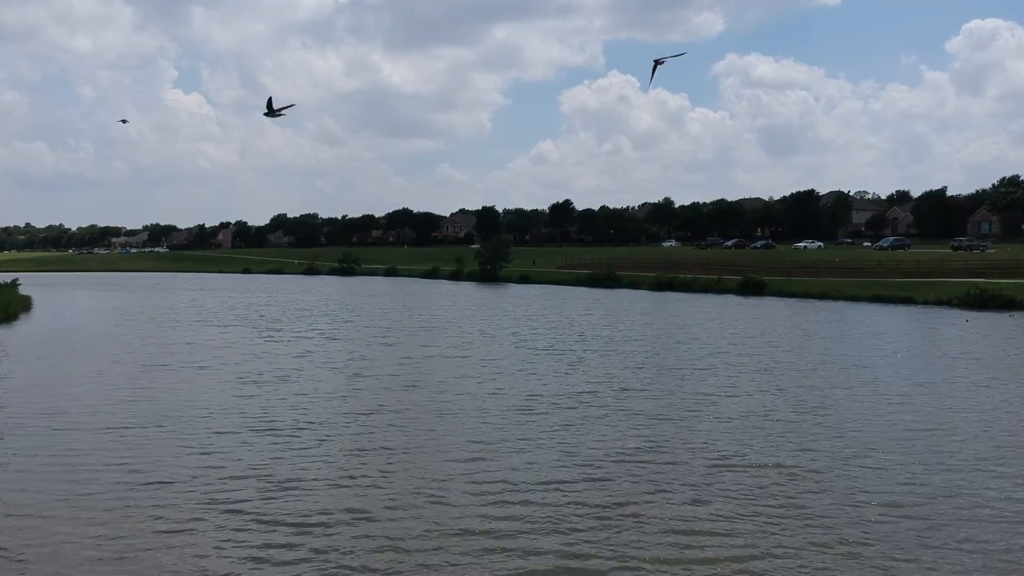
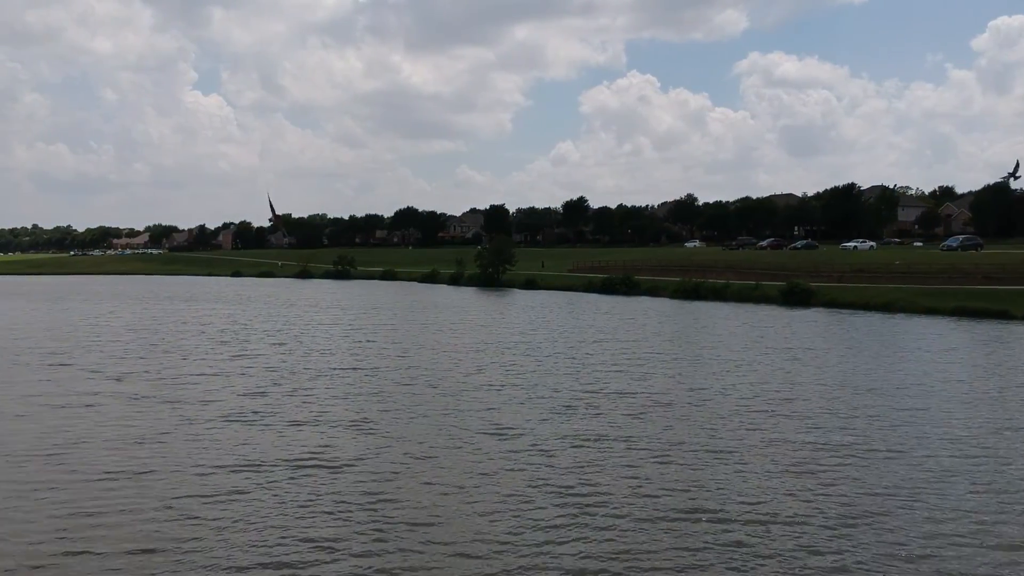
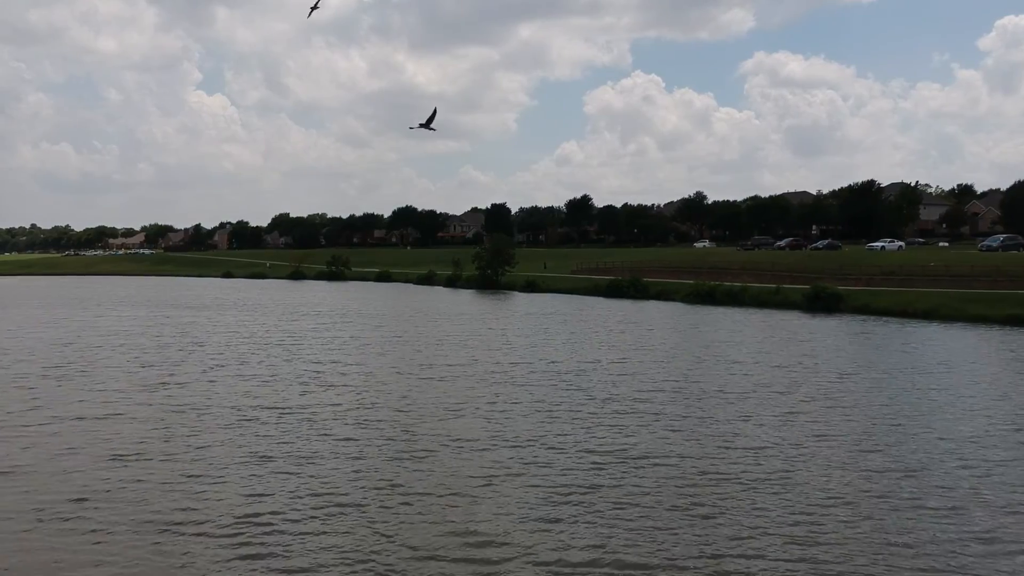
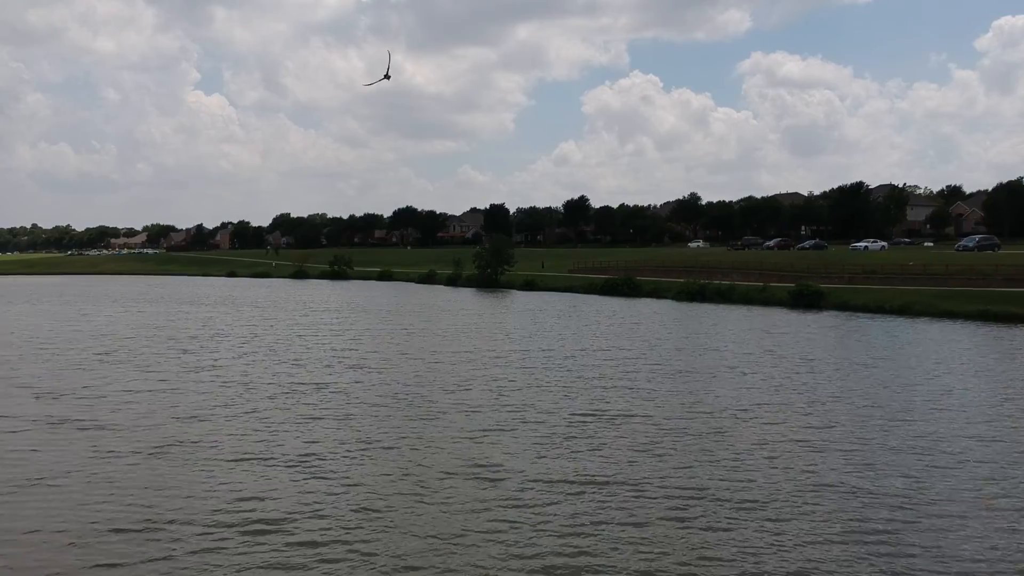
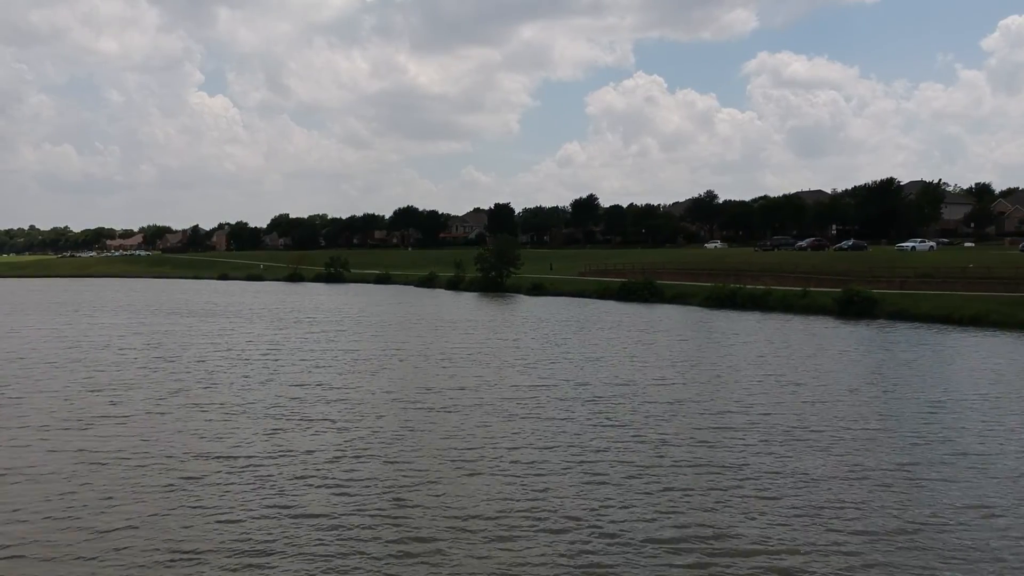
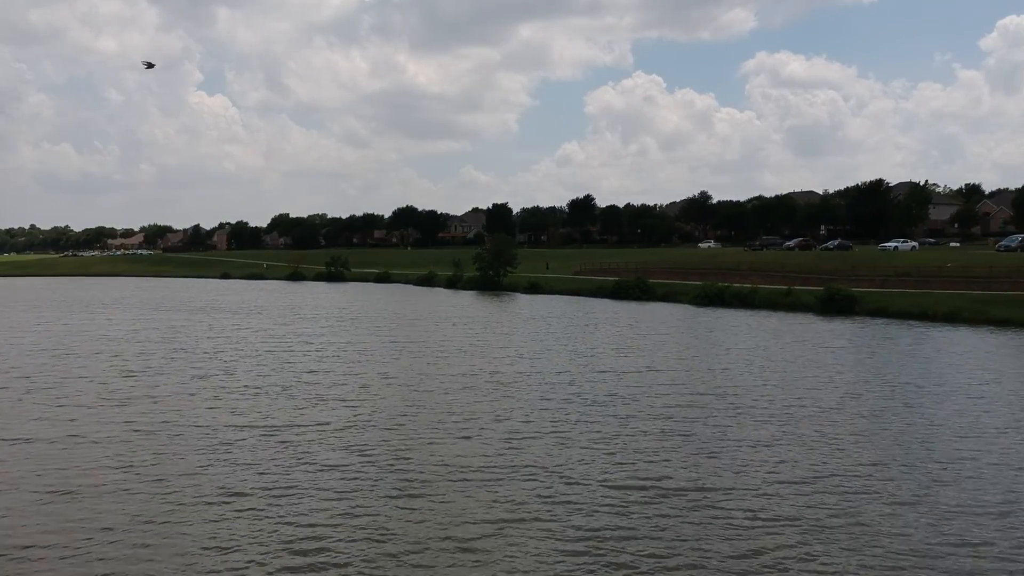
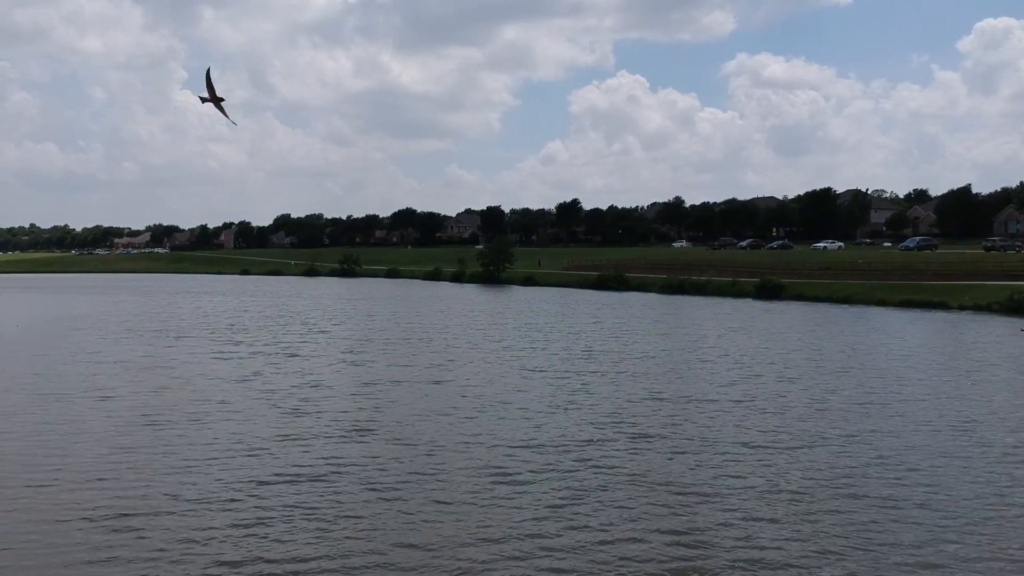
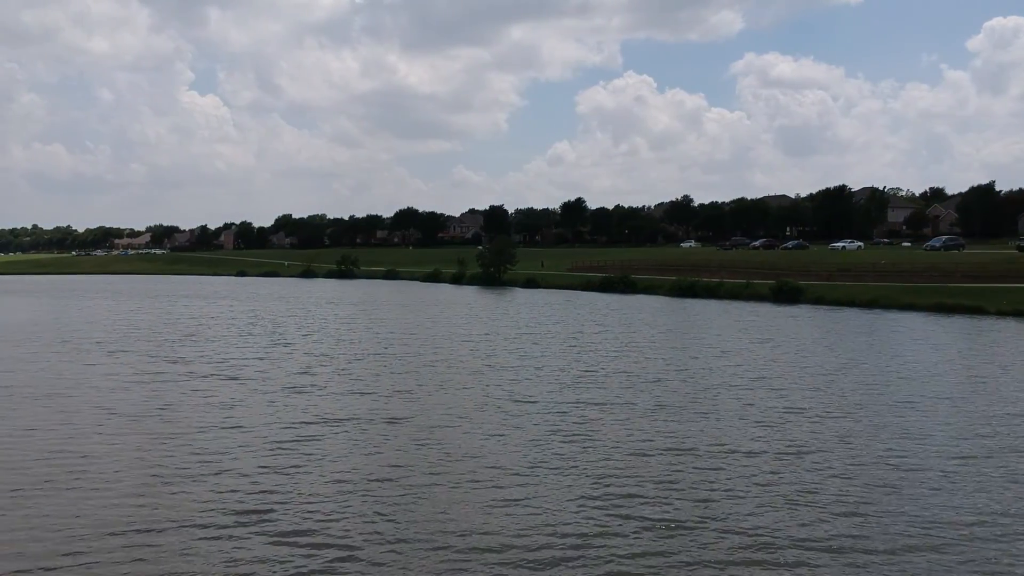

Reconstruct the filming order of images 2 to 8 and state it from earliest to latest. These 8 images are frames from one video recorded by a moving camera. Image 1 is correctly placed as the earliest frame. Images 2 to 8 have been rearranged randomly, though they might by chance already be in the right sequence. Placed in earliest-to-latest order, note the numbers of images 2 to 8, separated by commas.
7, 8, 2, 4, 3, 6, 5
